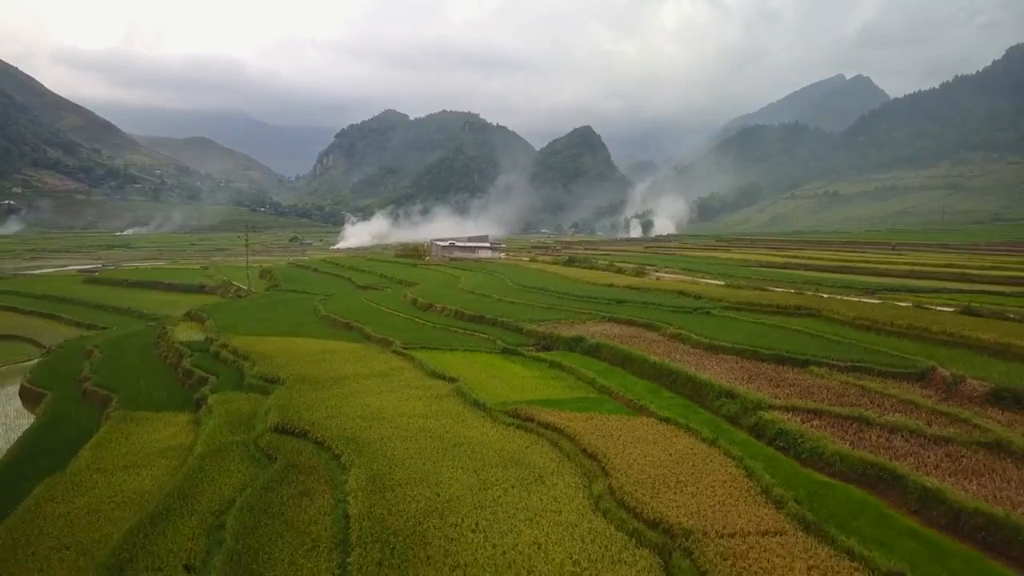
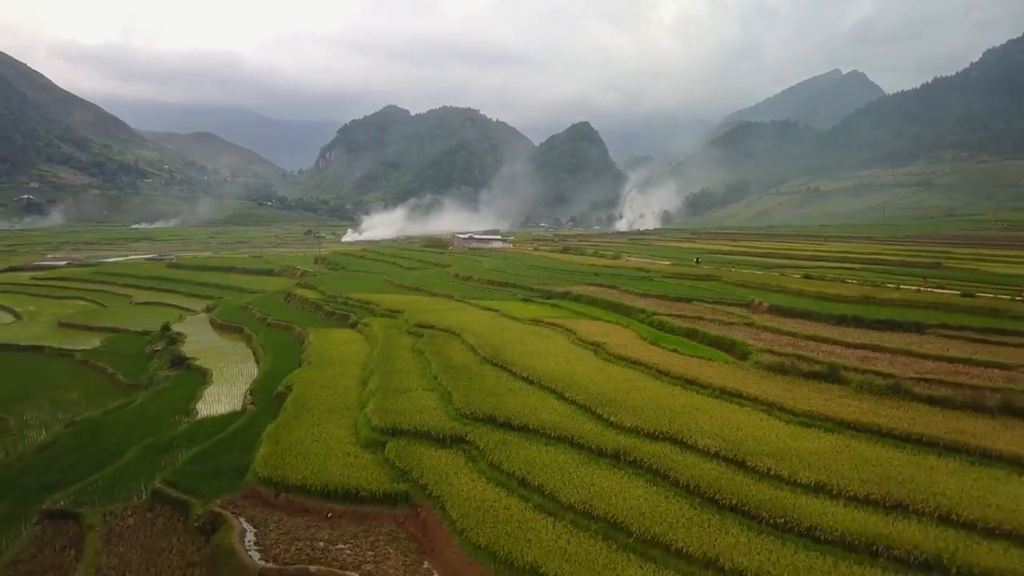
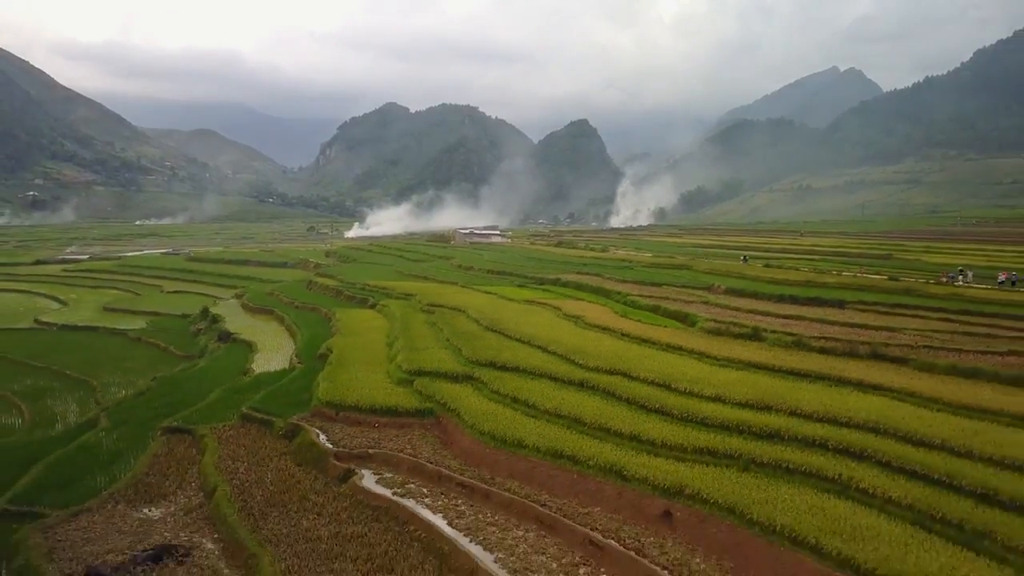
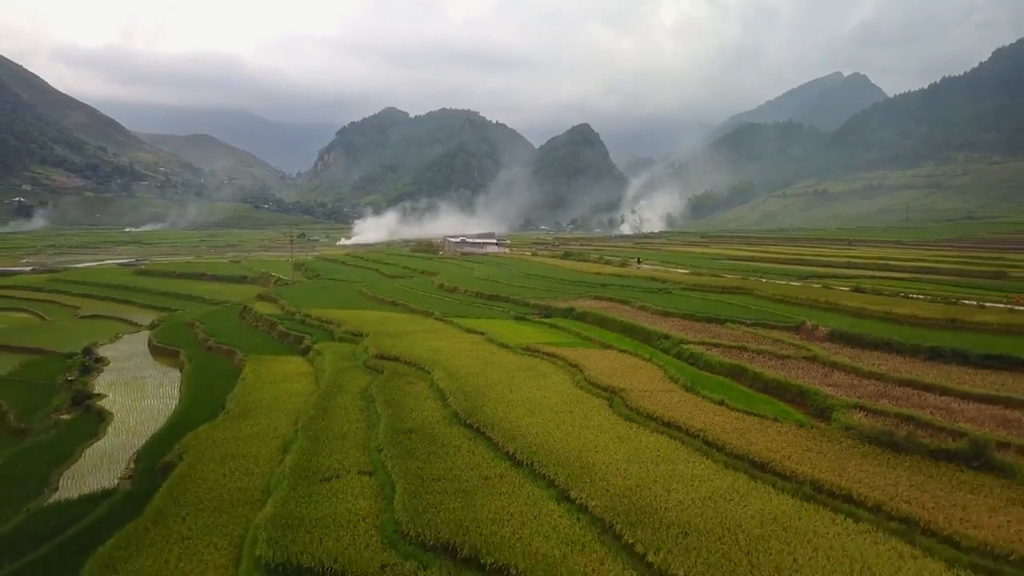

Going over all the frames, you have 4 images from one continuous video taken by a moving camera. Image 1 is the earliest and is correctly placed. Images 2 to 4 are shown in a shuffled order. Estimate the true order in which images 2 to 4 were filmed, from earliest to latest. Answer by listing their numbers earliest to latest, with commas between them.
4, 2, 3
